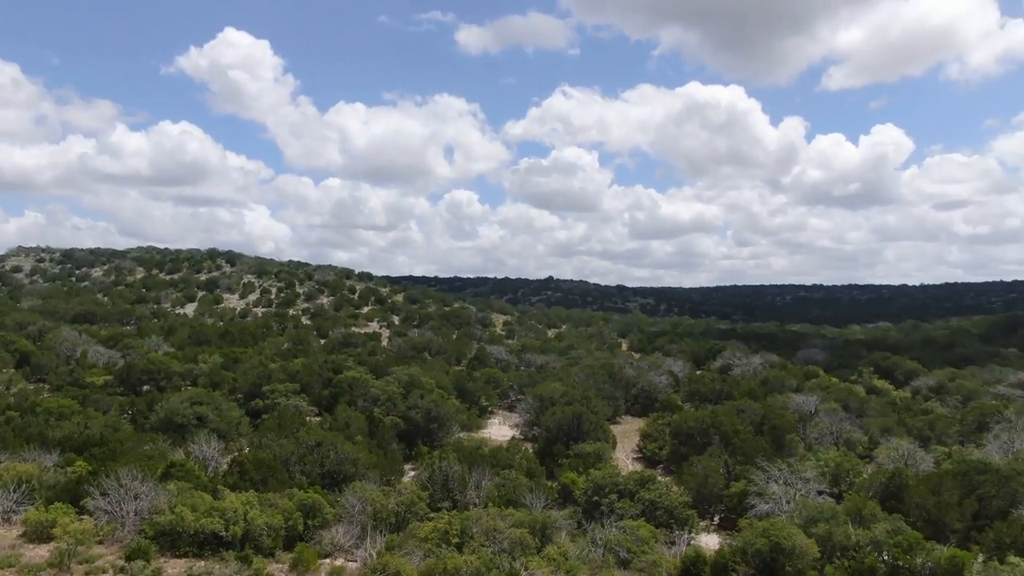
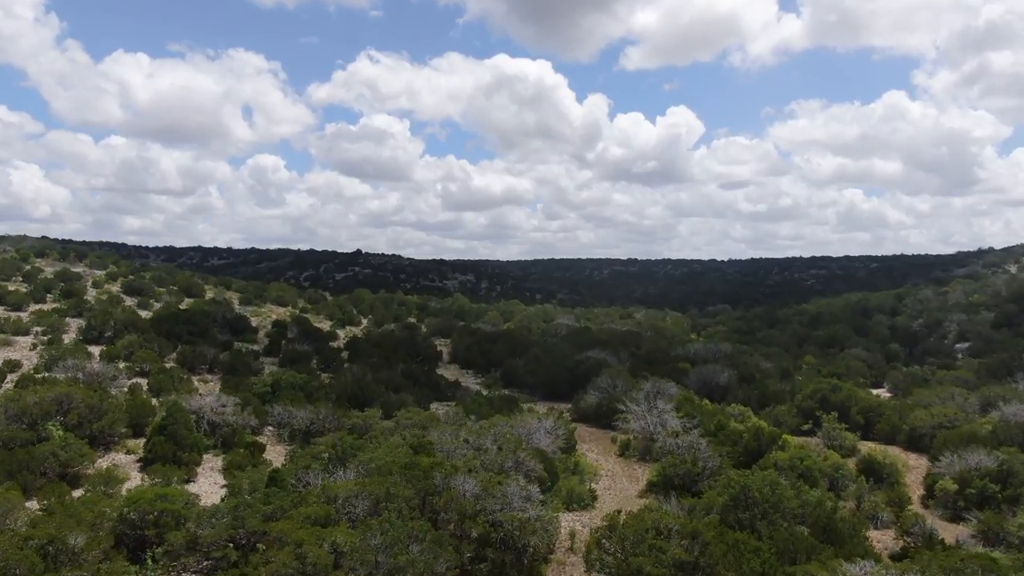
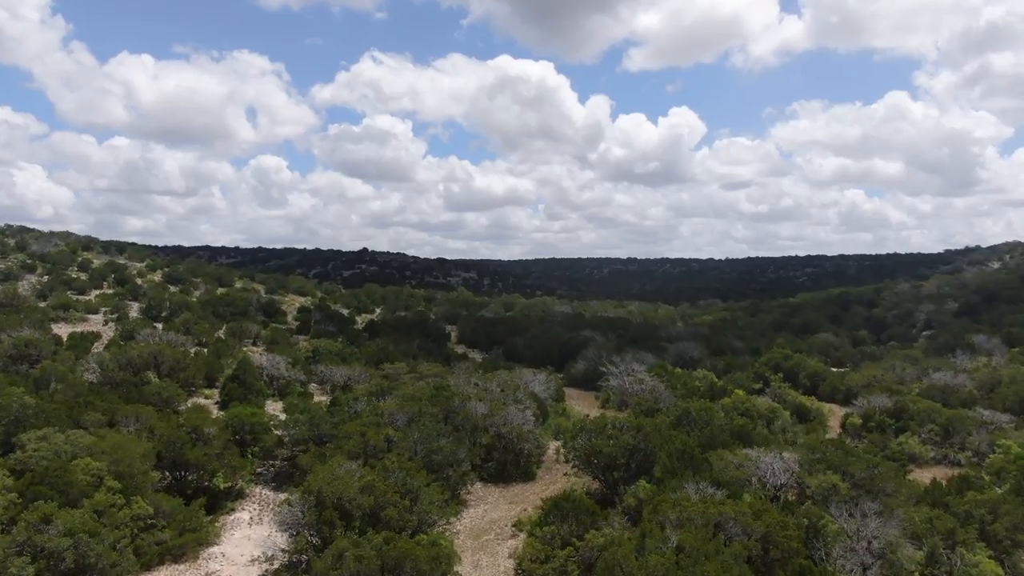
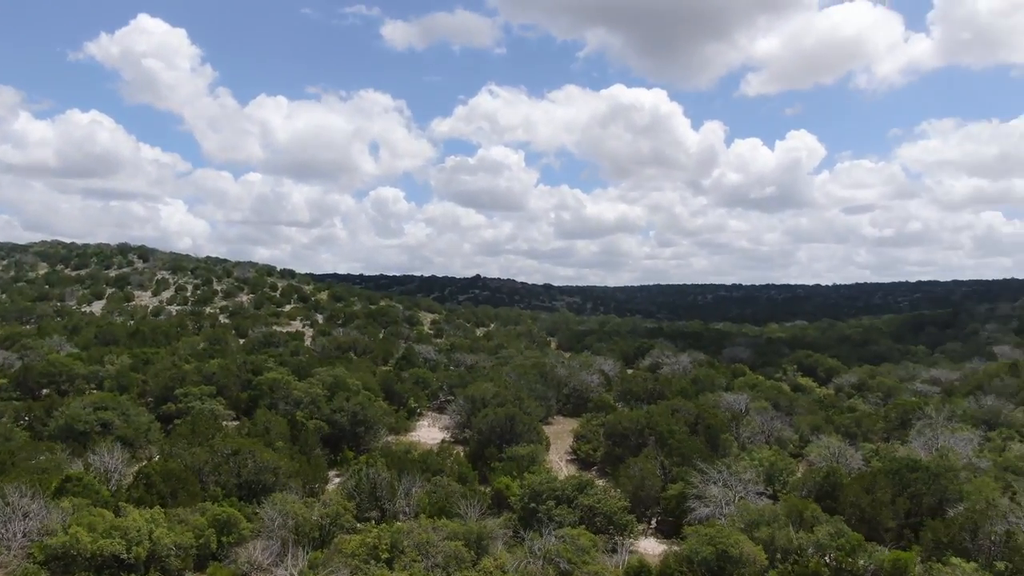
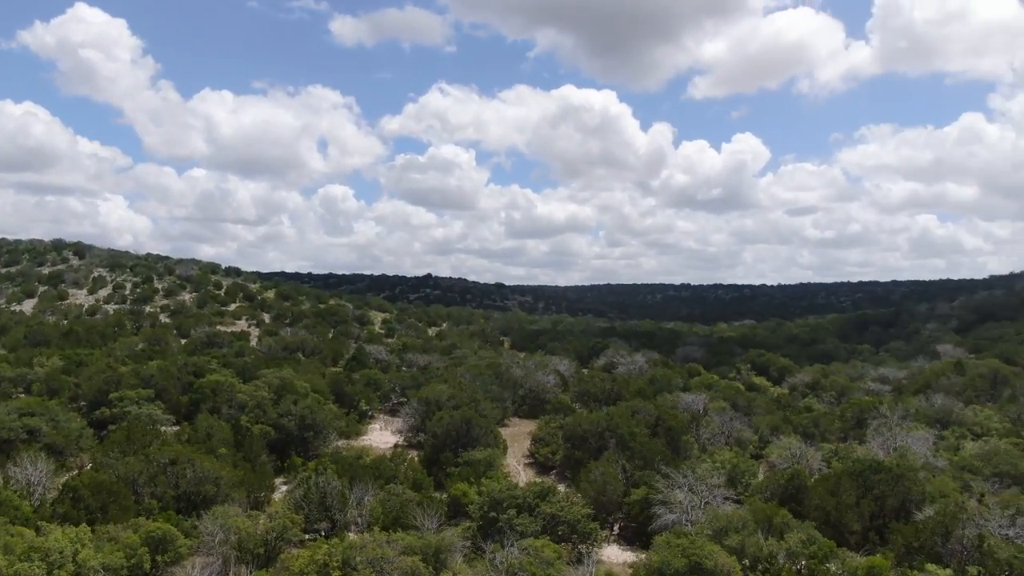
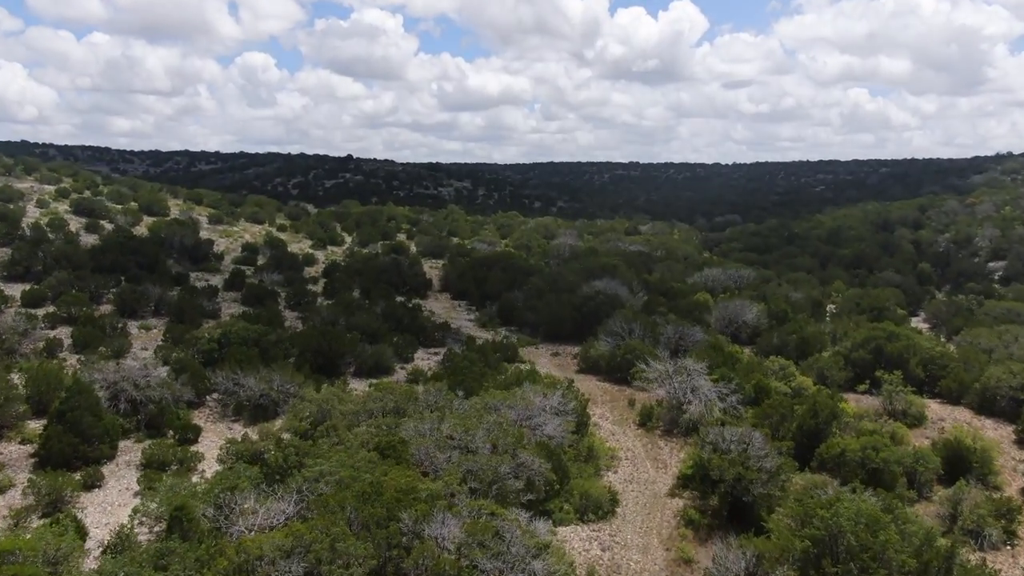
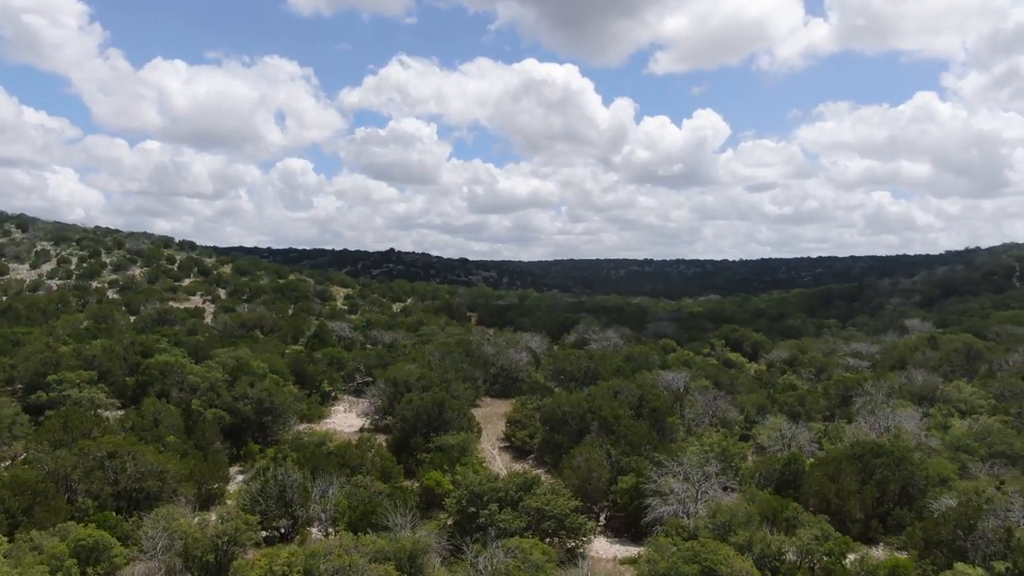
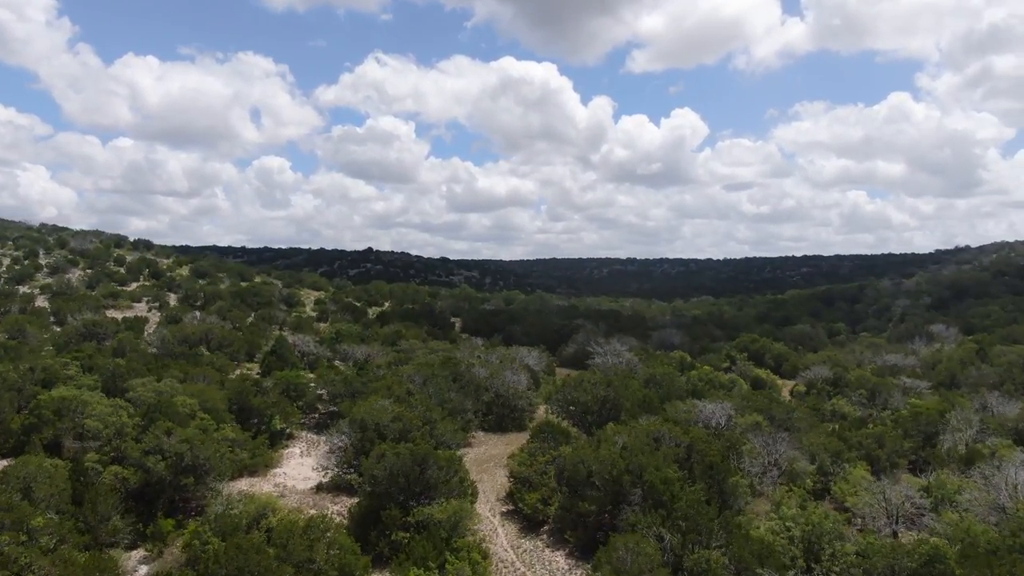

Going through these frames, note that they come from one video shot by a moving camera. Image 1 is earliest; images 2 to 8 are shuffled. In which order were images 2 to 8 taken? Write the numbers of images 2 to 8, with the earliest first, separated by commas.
4, 5, 7, 8, 3, 2, 6
